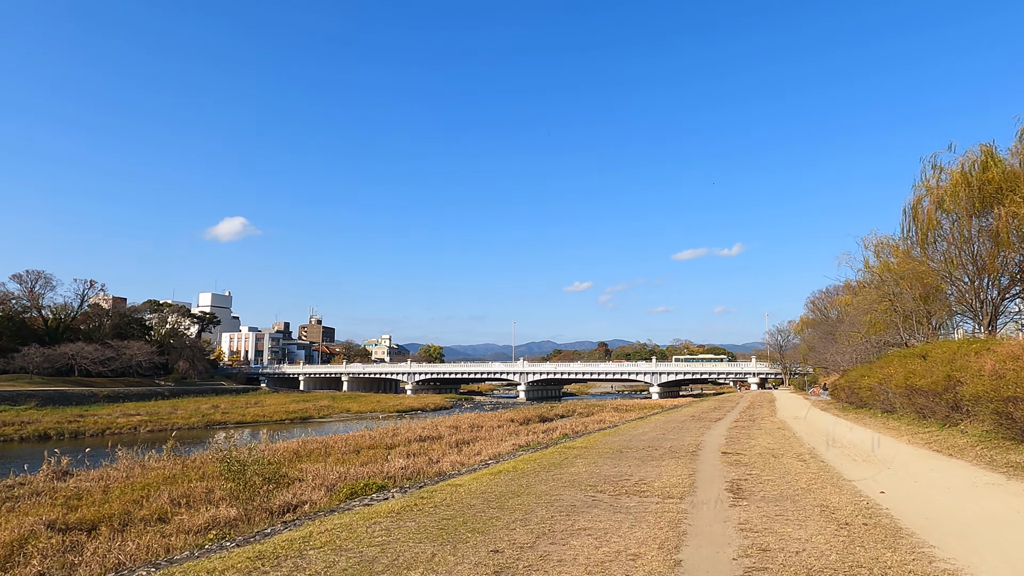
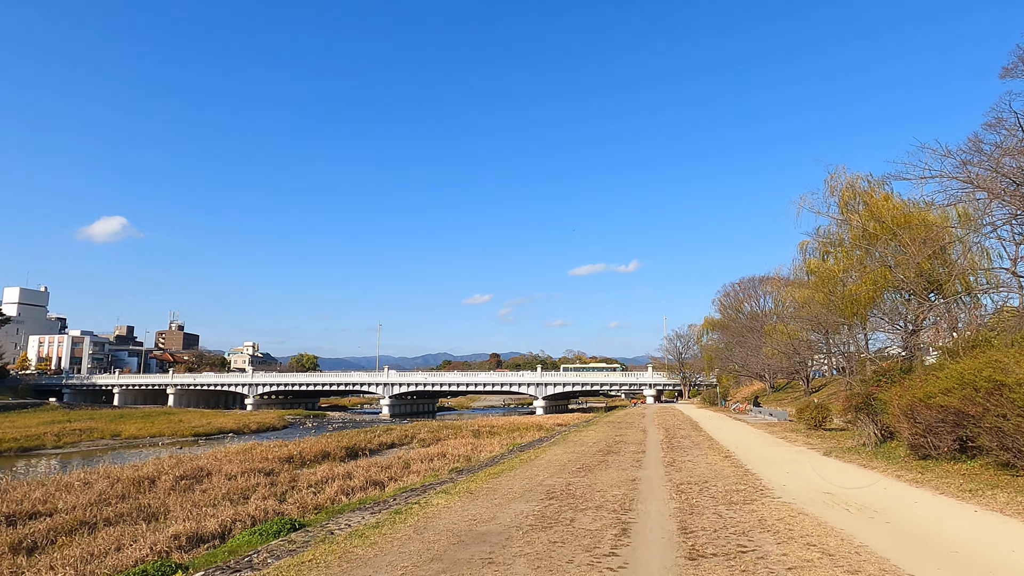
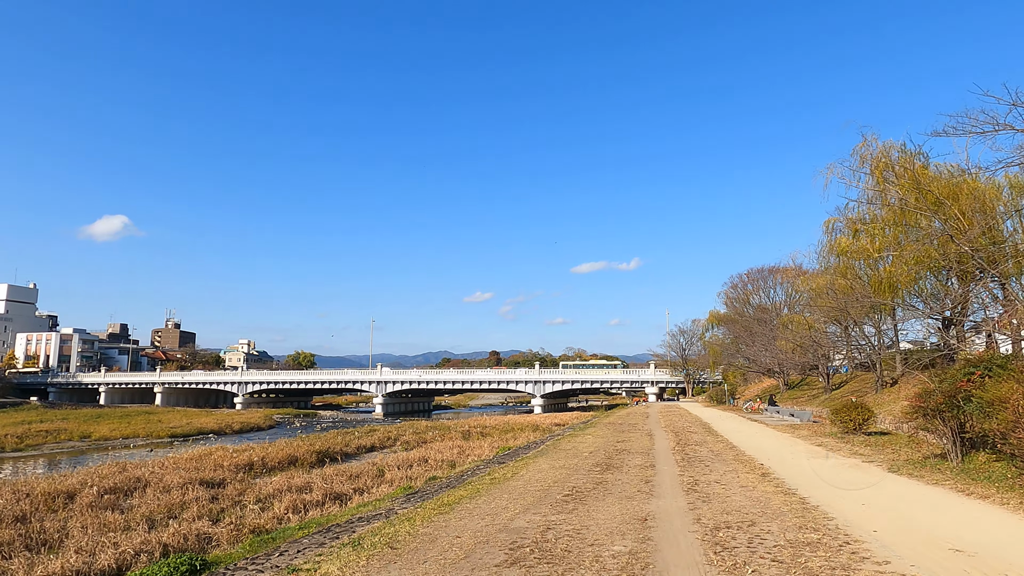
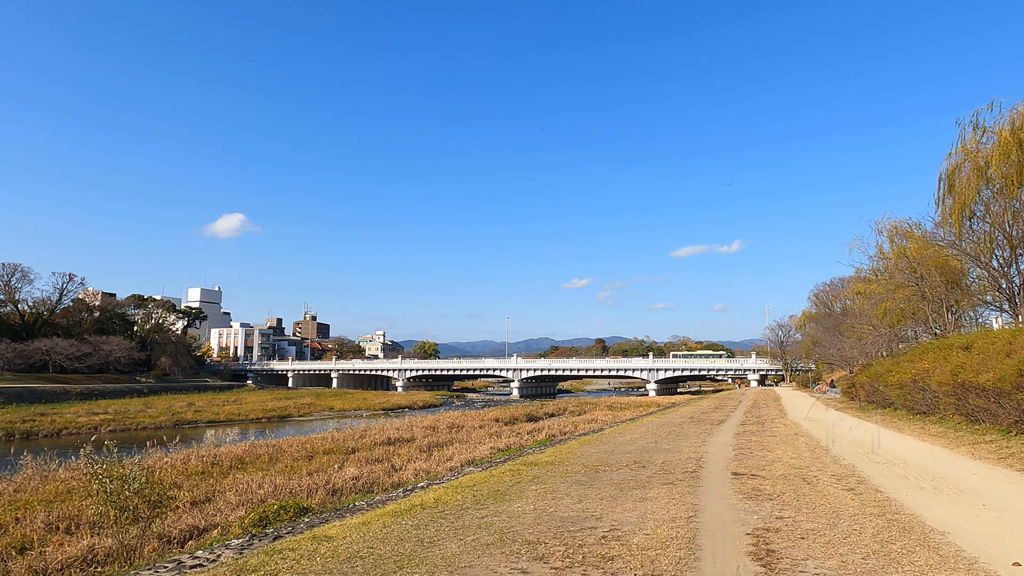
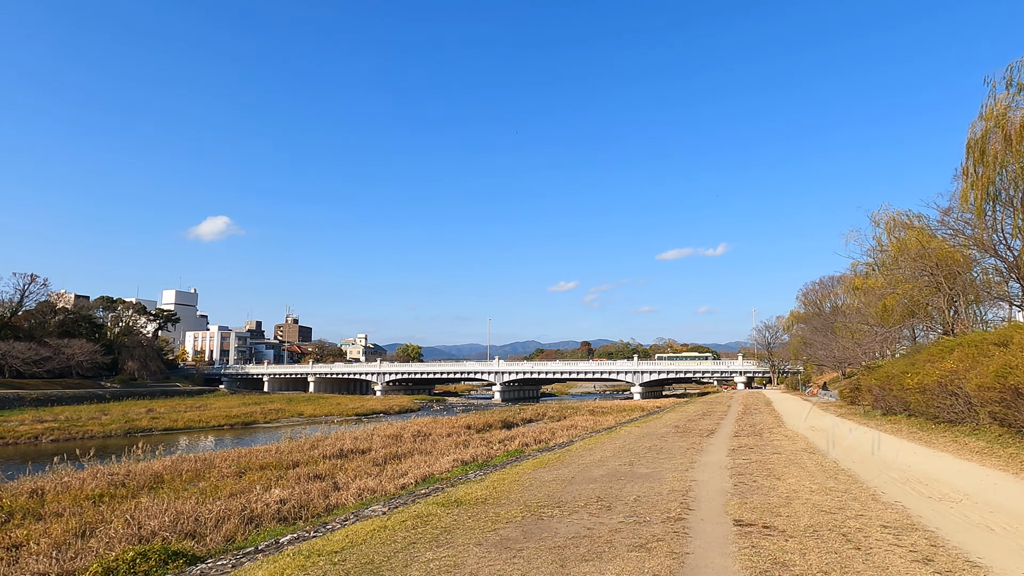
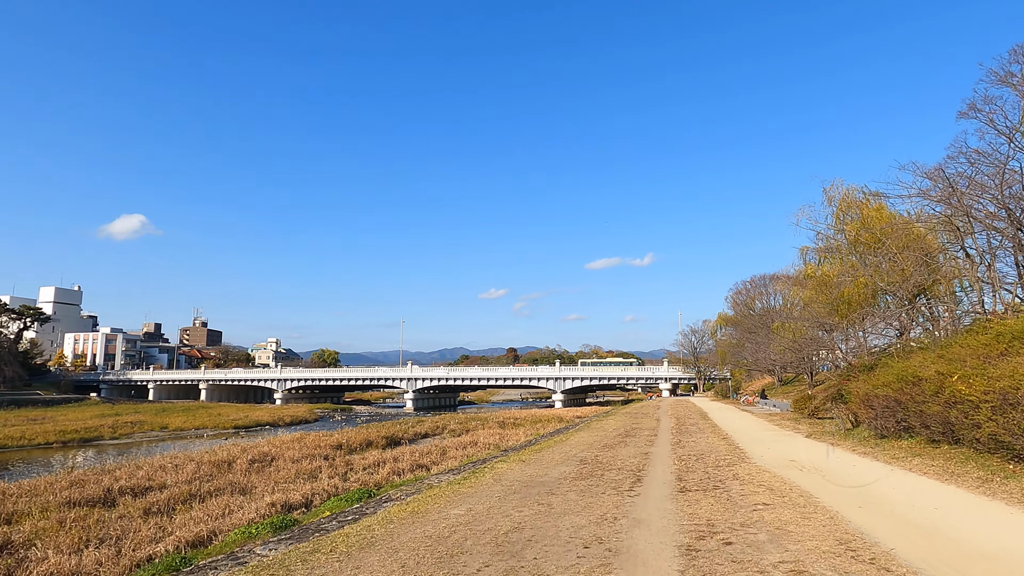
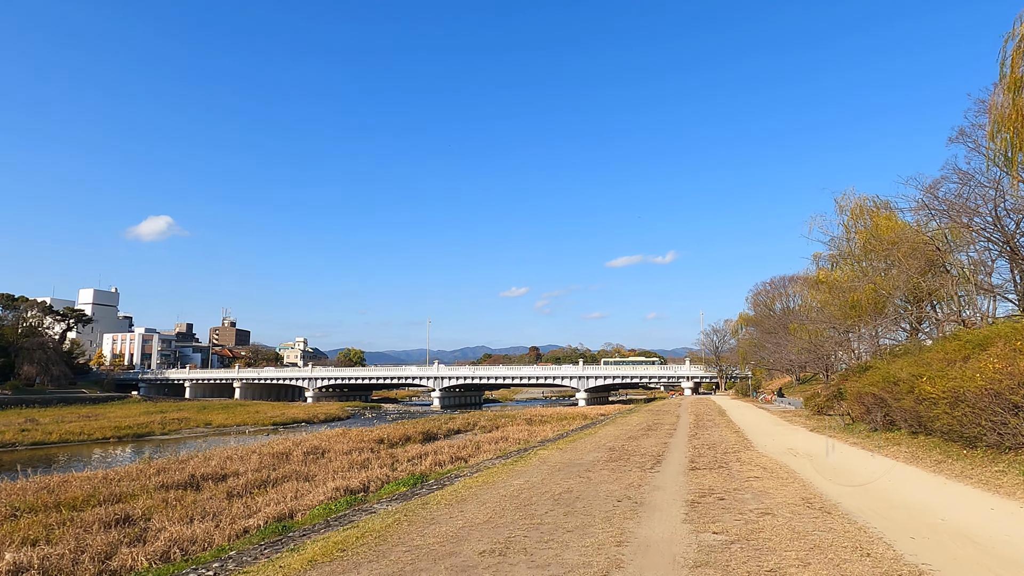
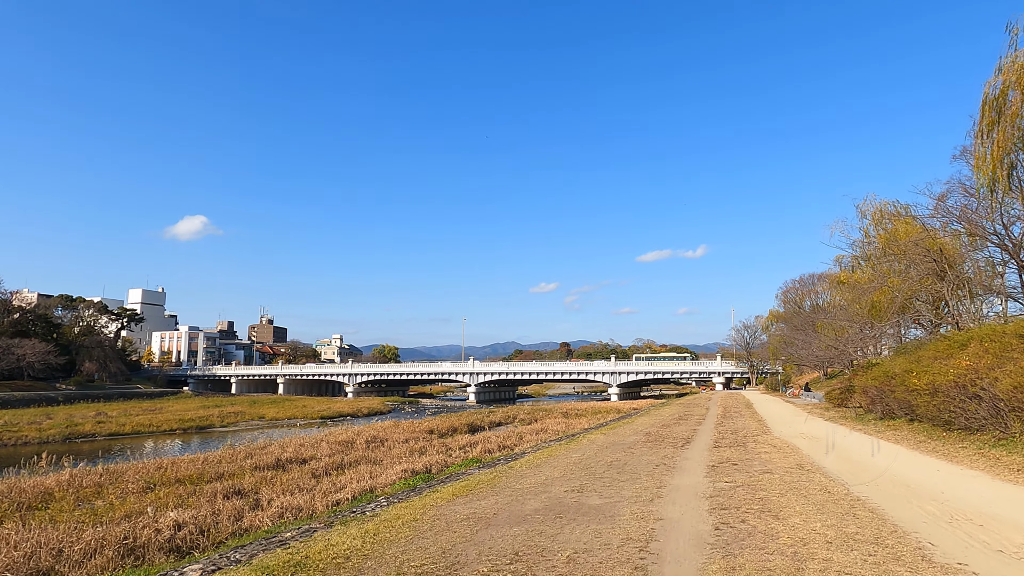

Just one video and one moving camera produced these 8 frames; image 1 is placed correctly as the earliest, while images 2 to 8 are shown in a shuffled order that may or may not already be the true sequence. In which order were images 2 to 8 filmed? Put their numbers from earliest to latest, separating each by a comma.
4, 5, 8, 7, 6, 2, 3
